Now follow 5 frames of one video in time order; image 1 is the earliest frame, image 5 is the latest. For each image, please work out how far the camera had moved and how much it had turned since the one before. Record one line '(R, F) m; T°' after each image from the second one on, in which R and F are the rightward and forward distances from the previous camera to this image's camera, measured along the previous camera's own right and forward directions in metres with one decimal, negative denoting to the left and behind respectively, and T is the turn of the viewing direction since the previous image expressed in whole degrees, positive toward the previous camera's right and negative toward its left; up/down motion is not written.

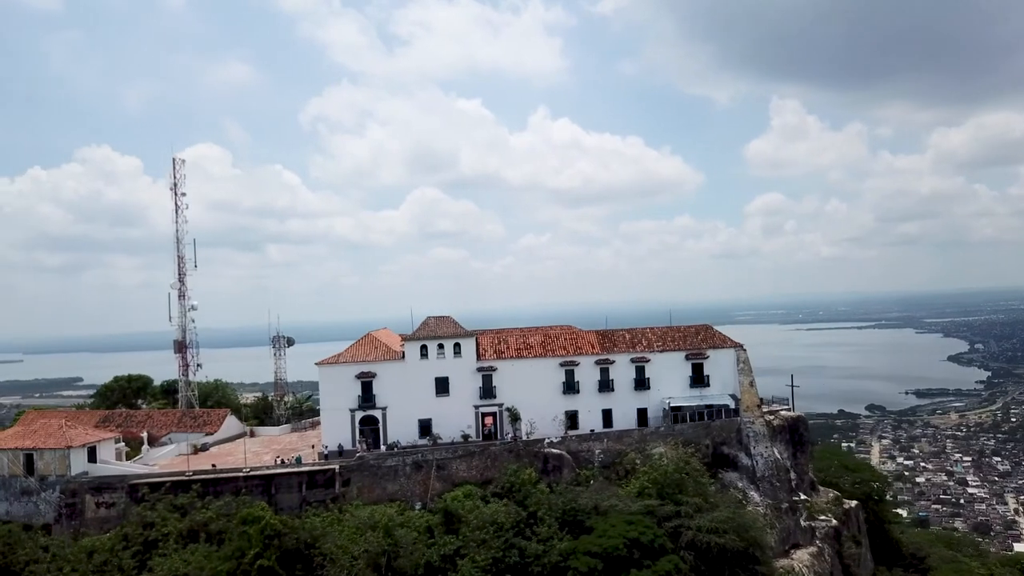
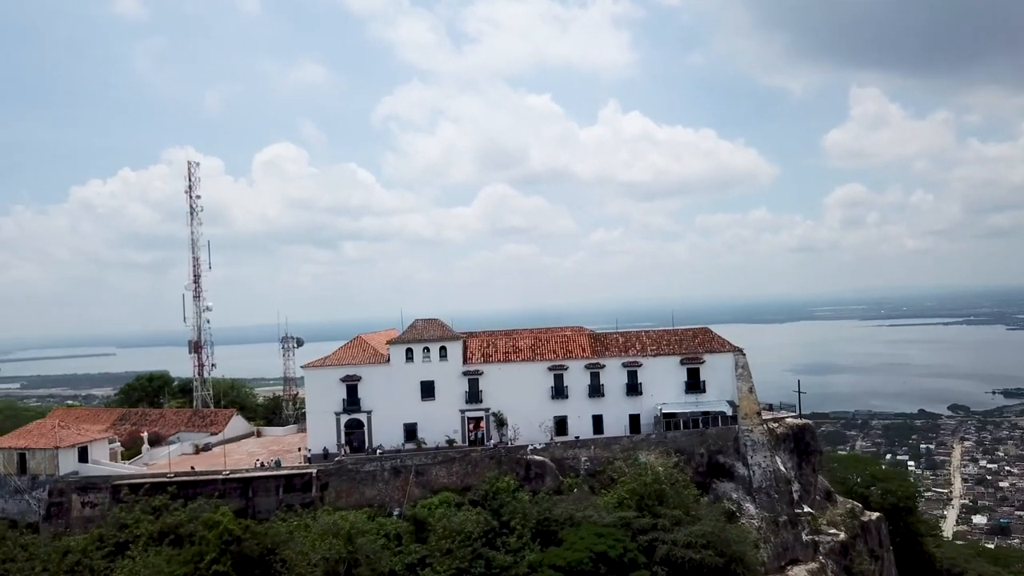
(+3.5, +1.0) m; -5°
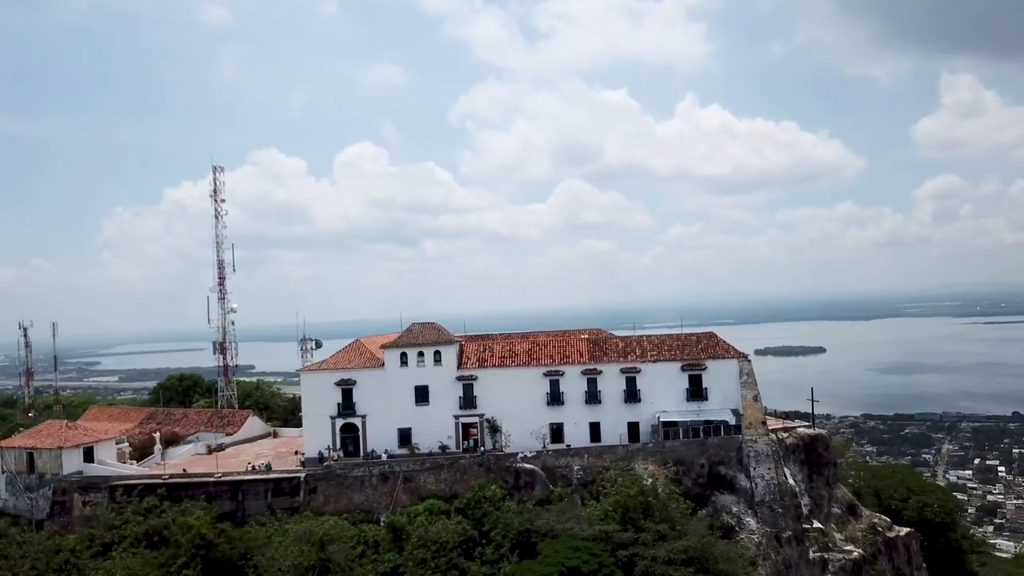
(+3.3, +0.9) m; -5°
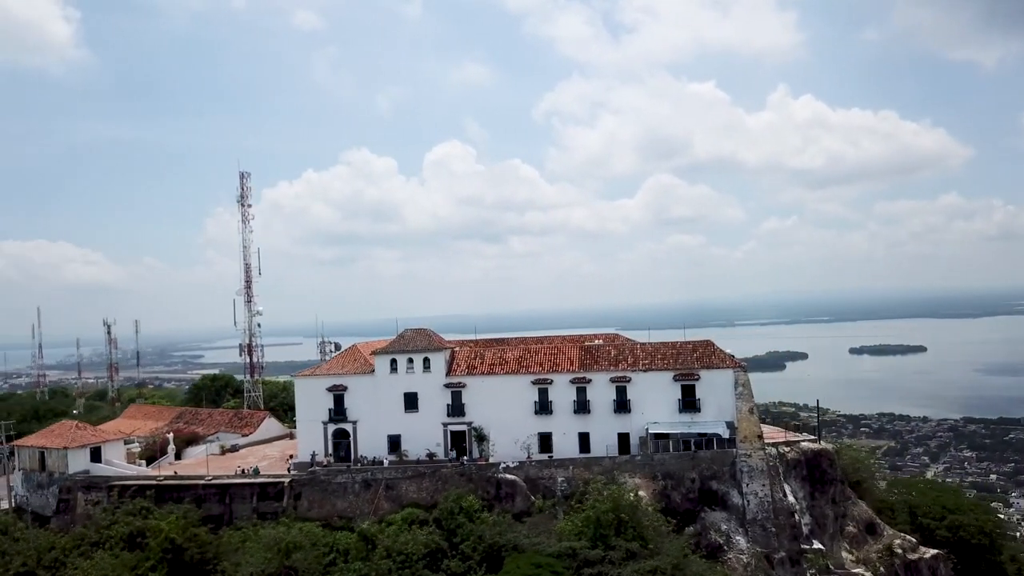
(+4.0, +0.8) m; -6°
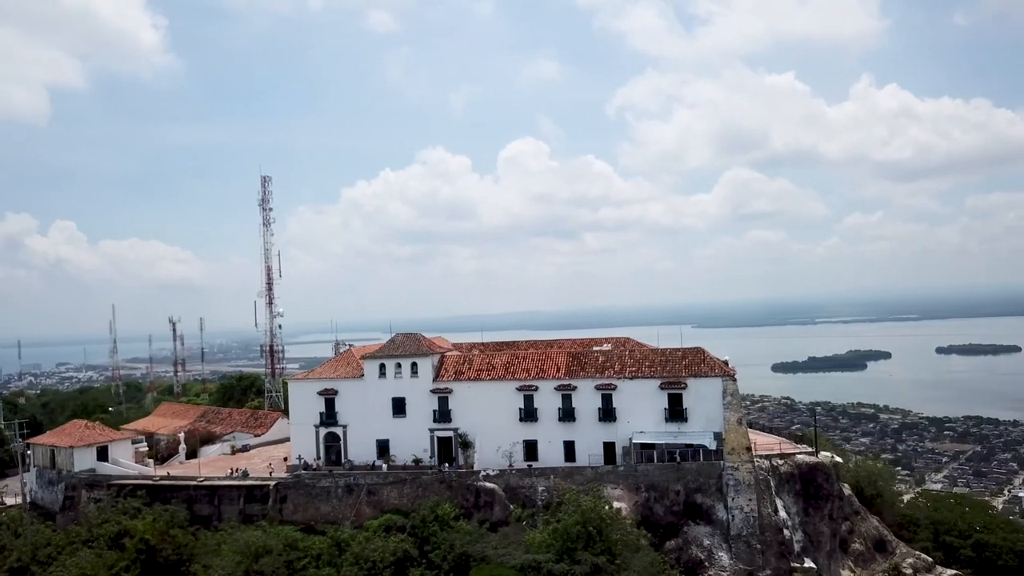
(+3.5, +0.6) m; -5°
